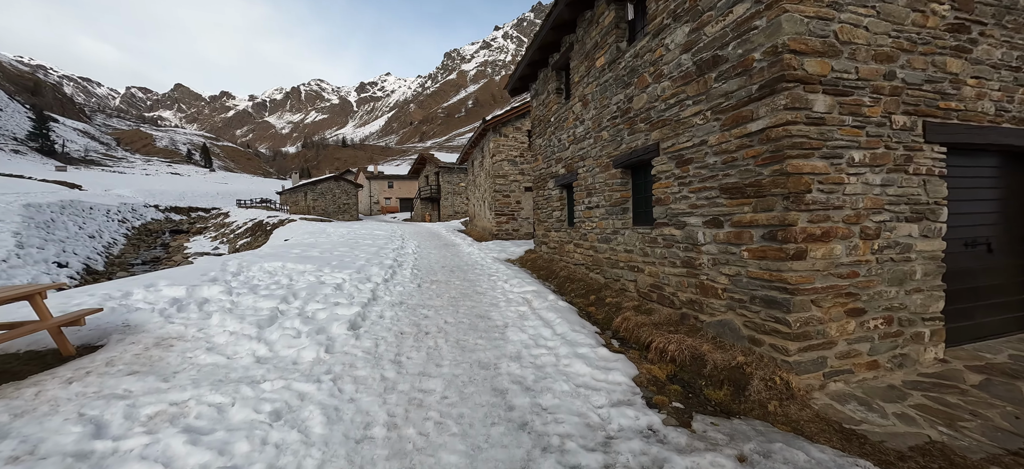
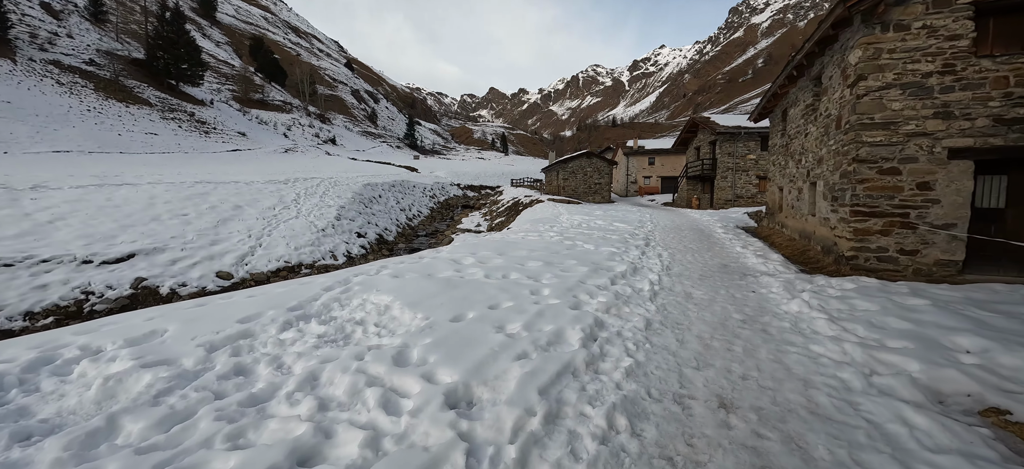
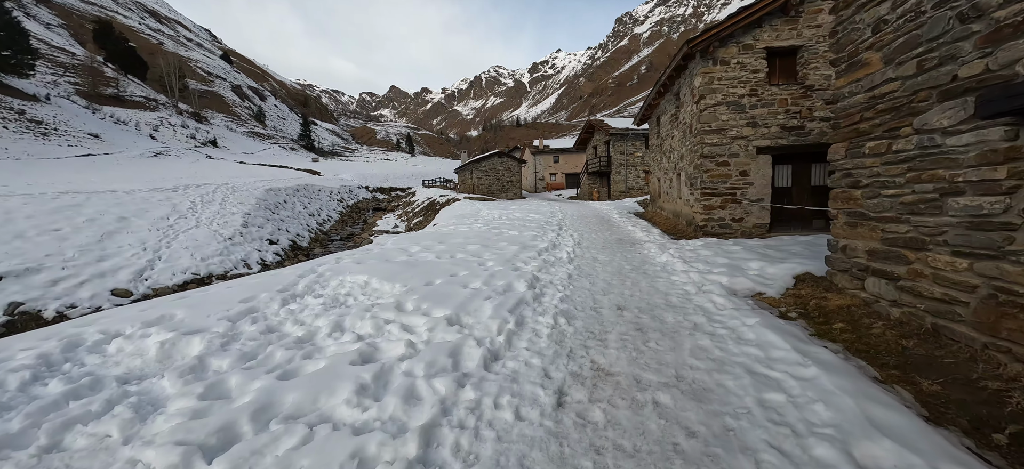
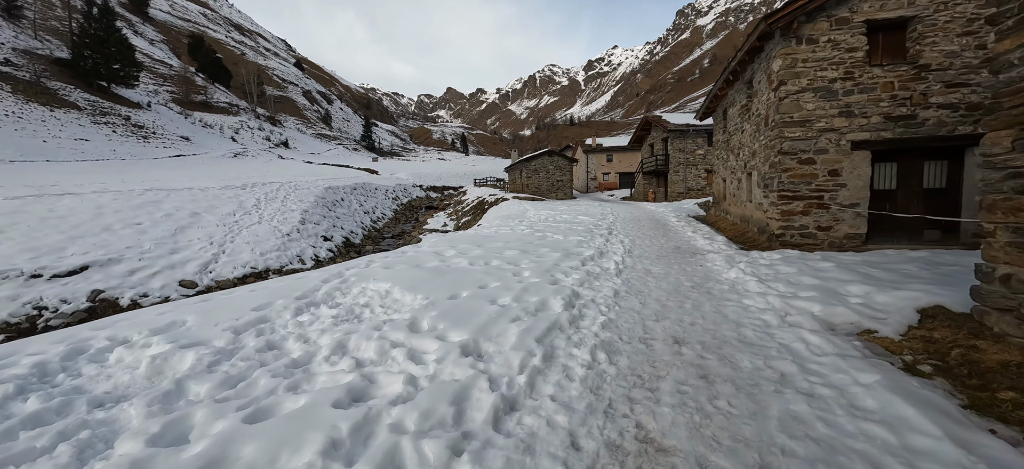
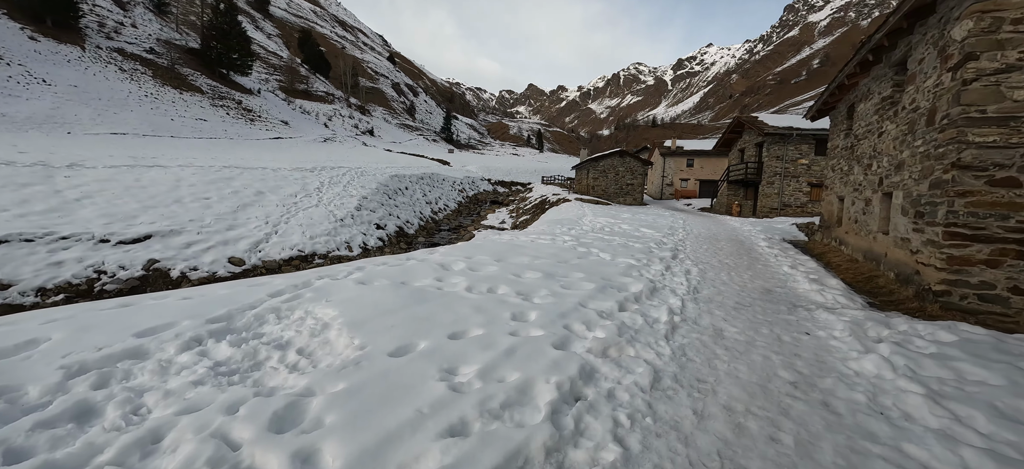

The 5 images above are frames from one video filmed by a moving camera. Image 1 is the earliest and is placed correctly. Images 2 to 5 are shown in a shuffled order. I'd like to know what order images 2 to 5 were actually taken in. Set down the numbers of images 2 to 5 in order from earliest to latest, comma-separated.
3, 4, 2, 5
